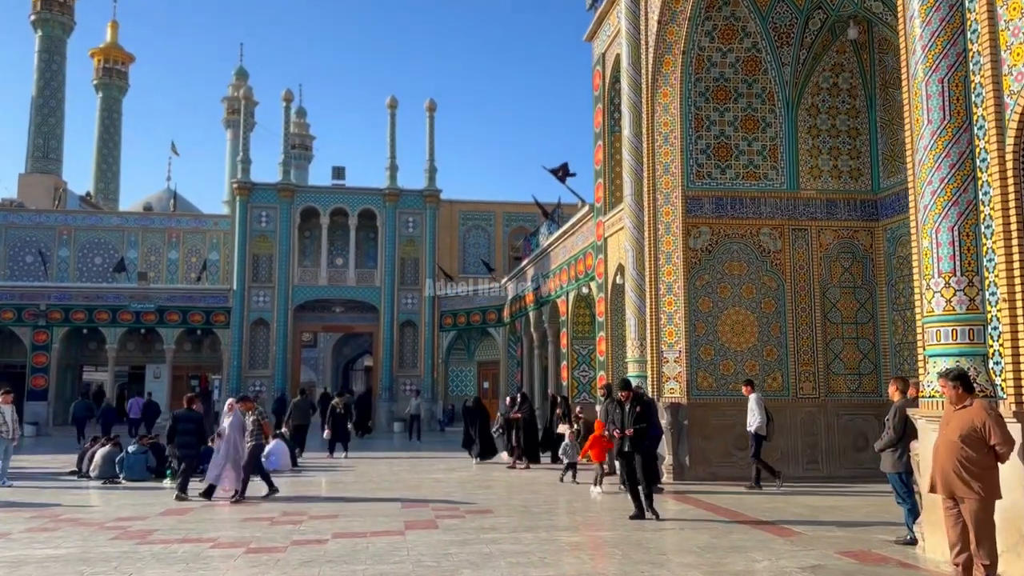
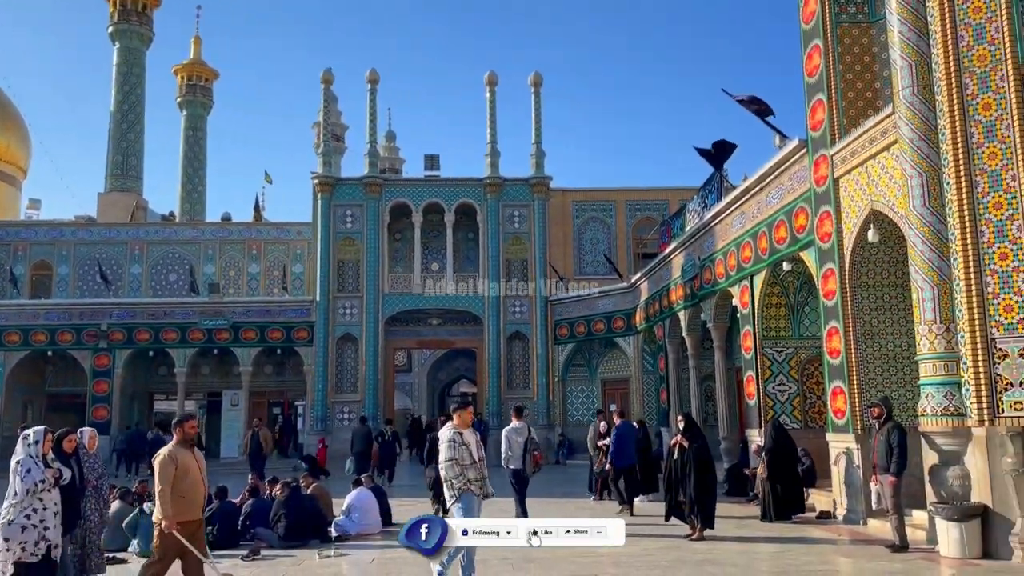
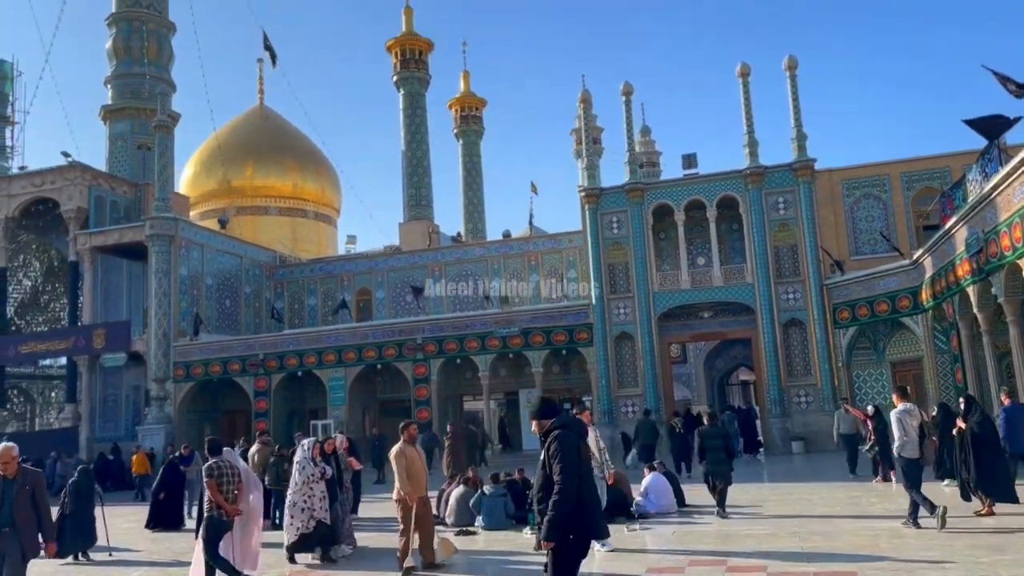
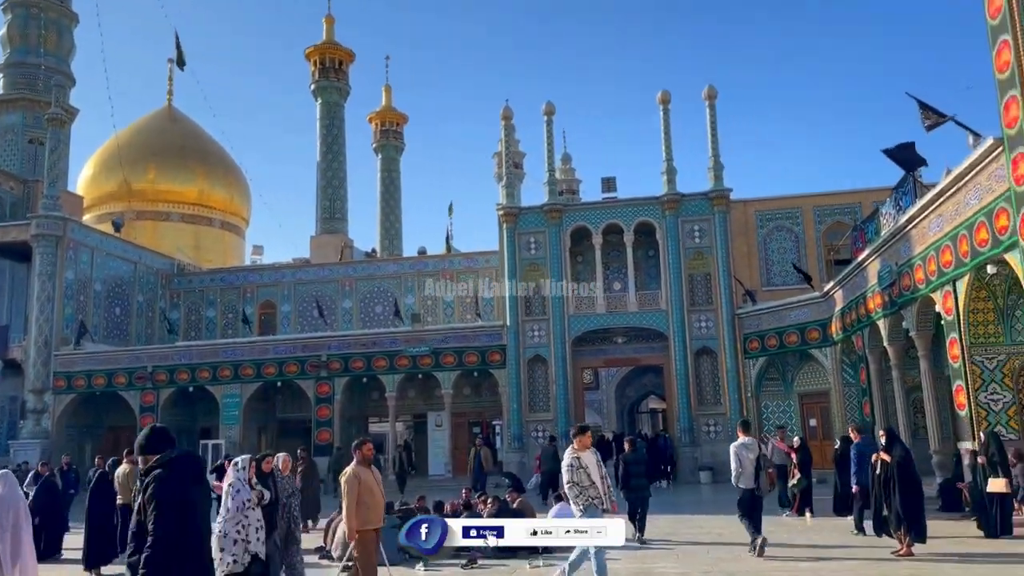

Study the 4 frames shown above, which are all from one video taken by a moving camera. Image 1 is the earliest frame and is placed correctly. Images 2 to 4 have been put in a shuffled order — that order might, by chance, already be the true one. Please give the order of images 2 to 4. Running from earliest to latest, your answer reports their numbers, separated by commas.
3, 4, 2
